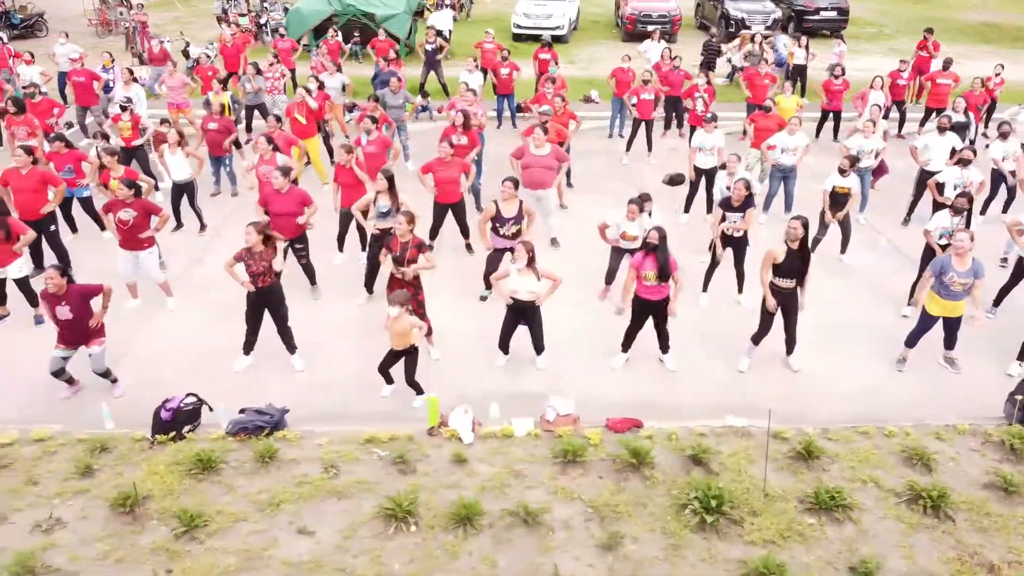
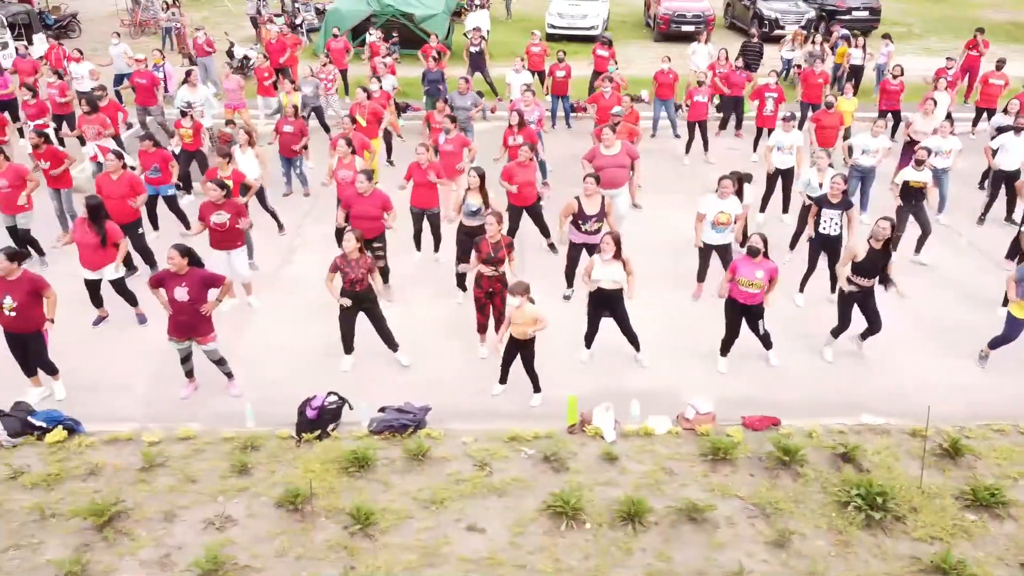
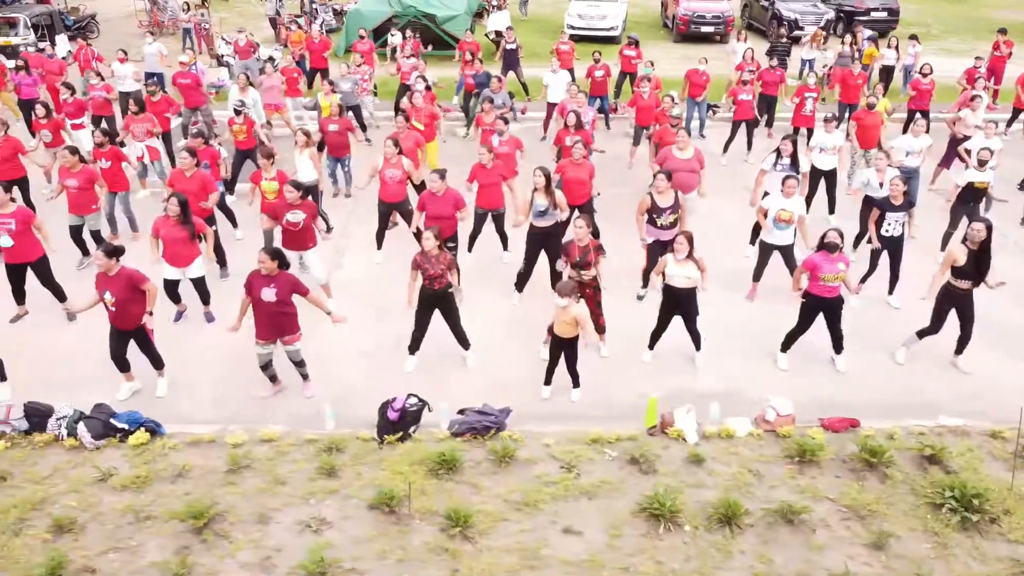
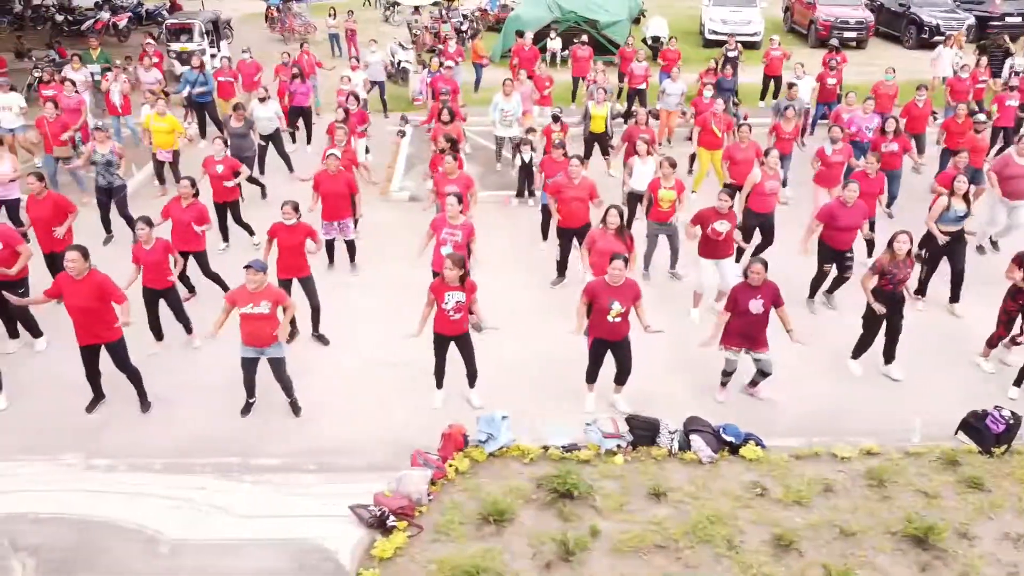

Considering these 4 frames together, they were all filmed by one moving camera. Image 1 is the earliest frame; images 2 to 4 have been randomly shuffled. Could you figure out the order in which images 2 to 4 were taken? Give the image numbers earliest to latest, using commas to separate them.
2, 3, 4
